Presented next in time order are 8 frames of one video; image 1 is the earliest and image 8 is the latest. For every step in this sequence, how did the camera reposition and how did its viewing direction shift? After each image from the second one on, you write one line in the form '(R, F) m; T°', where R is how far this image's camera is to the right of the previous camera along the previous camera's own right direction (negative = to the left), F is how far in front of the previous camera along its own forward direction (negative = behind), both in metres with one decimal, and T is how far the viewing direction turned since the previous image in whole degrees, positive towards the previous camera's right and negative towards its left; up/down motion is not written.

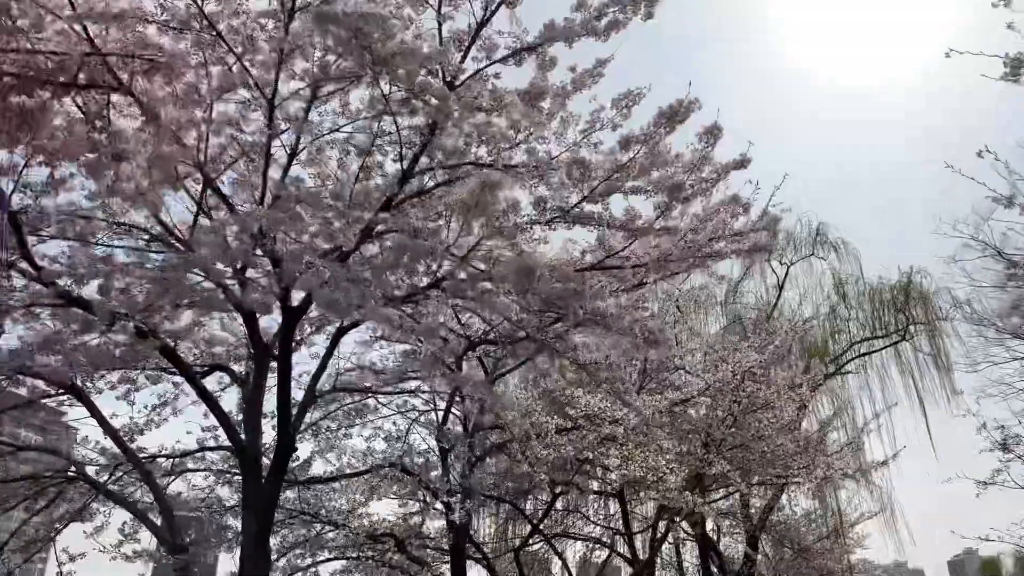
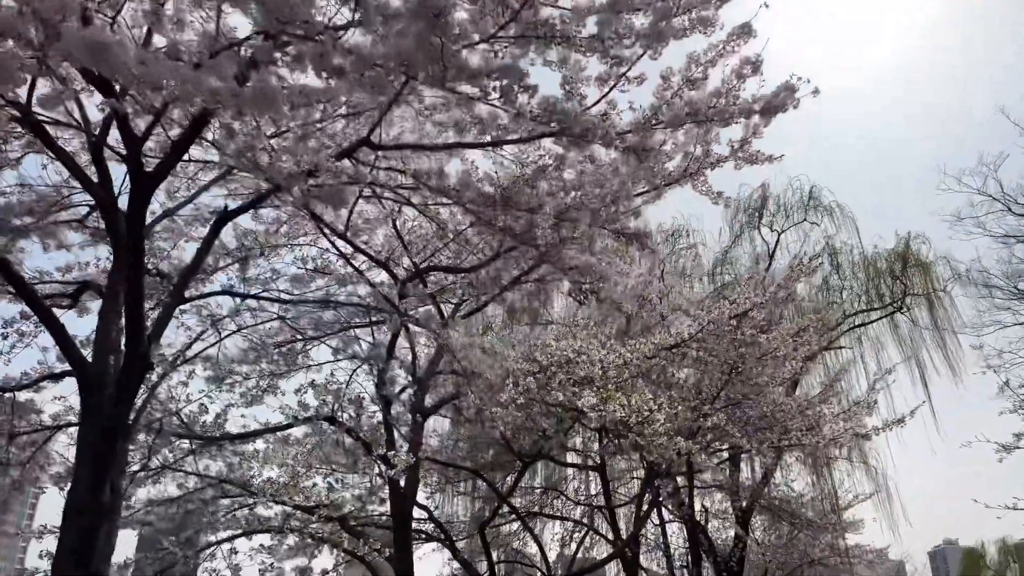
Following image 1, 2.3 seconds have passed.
(+0.2, +1.2) m; +1°
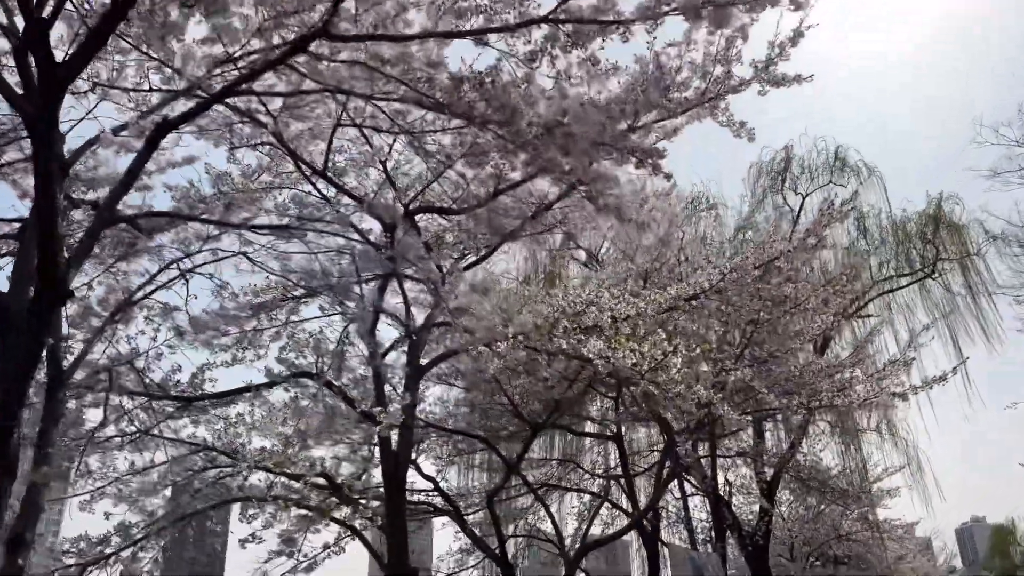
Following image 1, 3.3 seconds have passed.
(+0.1, +0.5) m; -1°
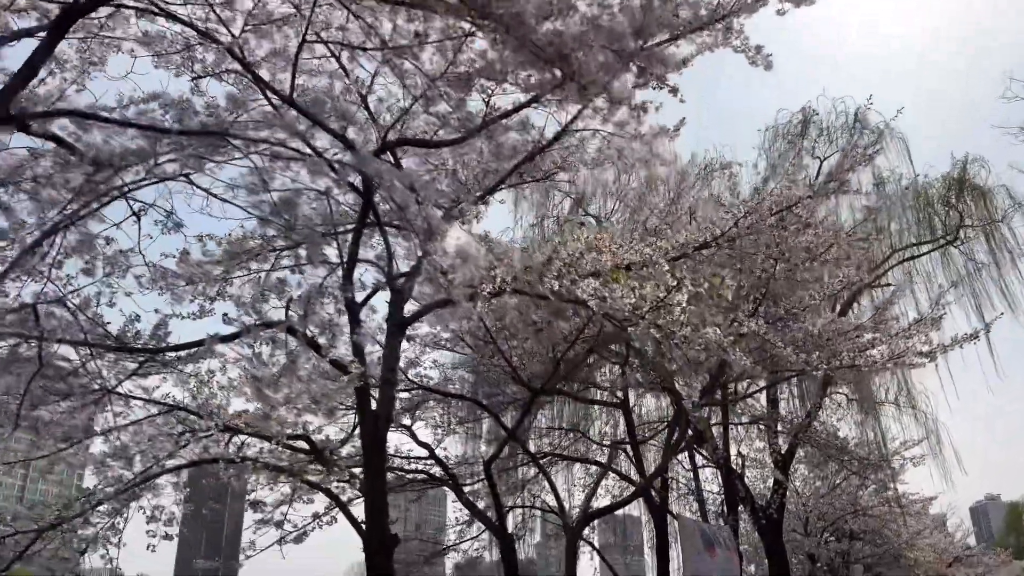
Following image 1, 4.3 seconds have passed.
(+0.1, +0.5) m; -1°
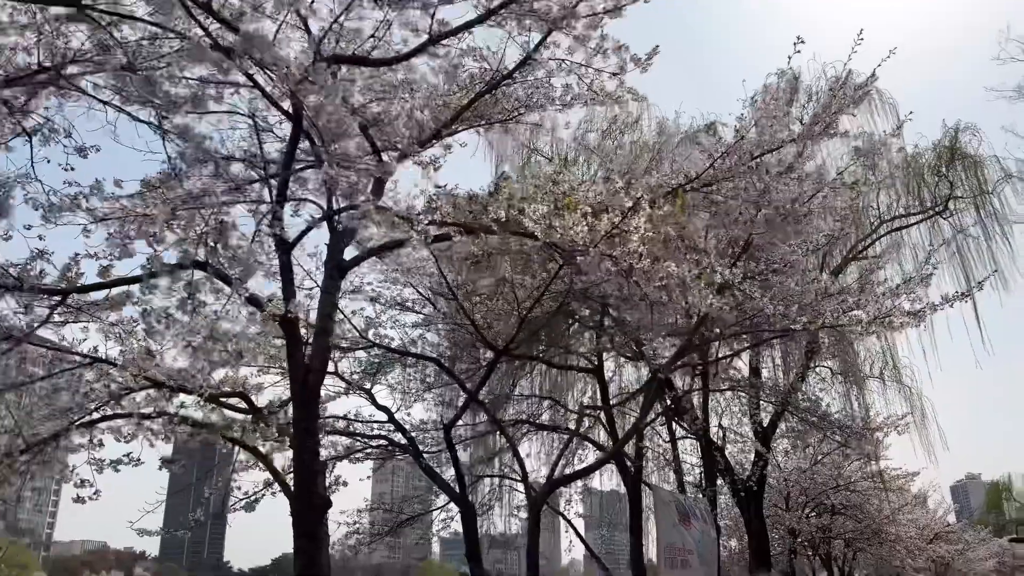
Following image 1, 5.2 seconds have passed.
(+0.2, +0.5) m; +1°
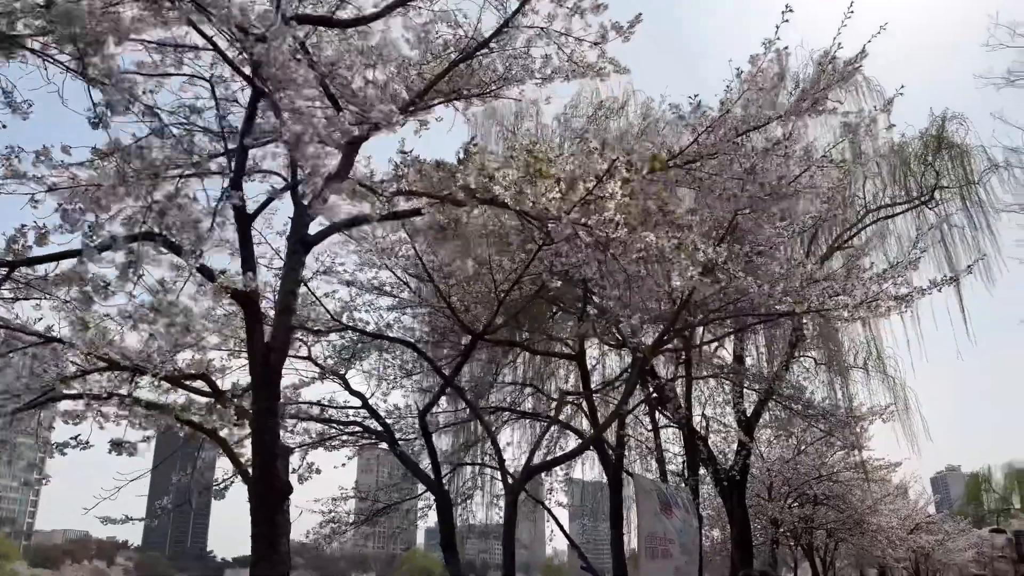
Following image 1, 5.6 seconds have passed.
(+0.1, +0.2) m; +1°
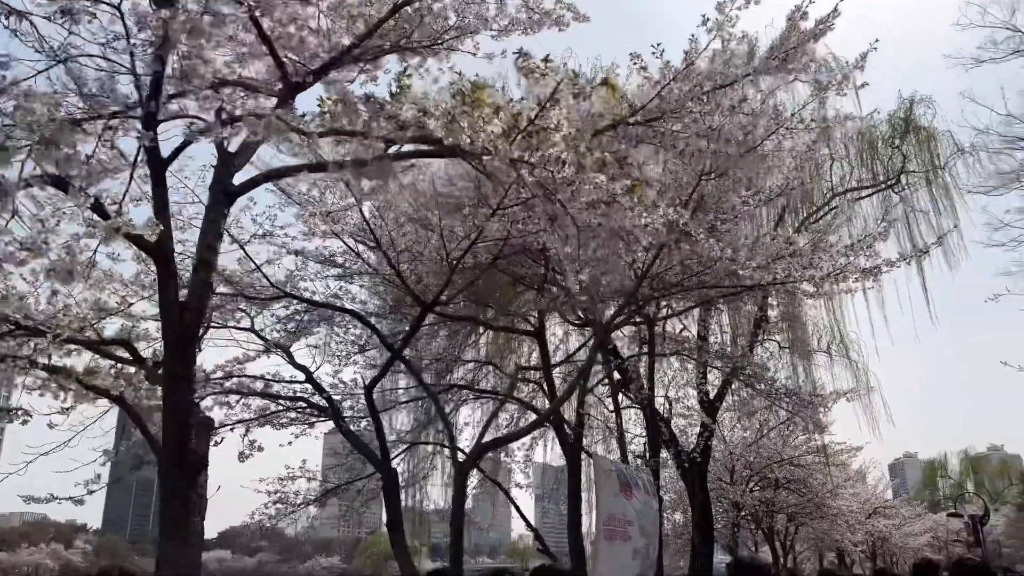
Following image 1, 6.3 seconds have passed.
(+0.1, +0.3) m; +2°
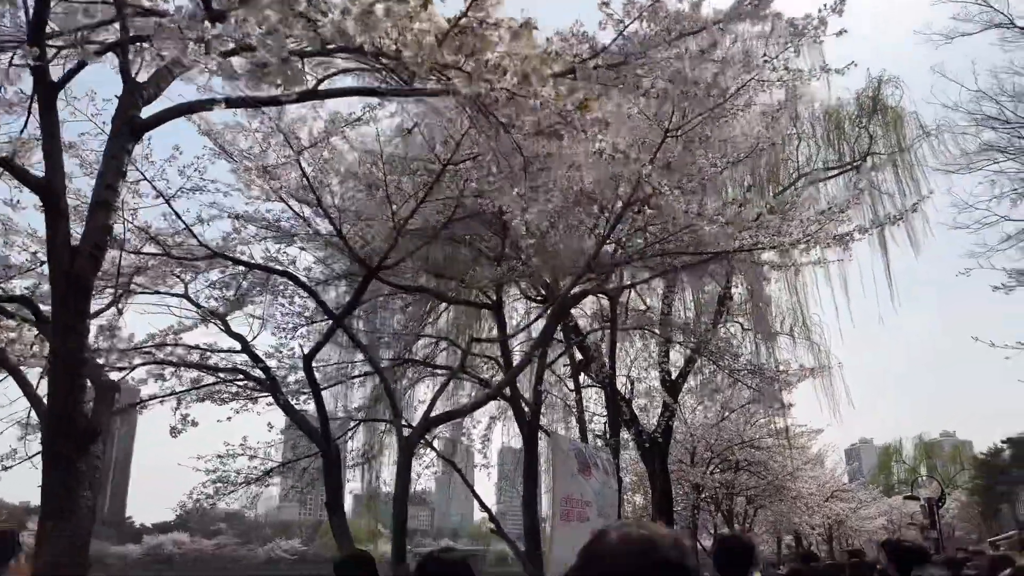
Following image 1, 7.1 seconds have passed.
(+0.1, +0.4) m; +2°
